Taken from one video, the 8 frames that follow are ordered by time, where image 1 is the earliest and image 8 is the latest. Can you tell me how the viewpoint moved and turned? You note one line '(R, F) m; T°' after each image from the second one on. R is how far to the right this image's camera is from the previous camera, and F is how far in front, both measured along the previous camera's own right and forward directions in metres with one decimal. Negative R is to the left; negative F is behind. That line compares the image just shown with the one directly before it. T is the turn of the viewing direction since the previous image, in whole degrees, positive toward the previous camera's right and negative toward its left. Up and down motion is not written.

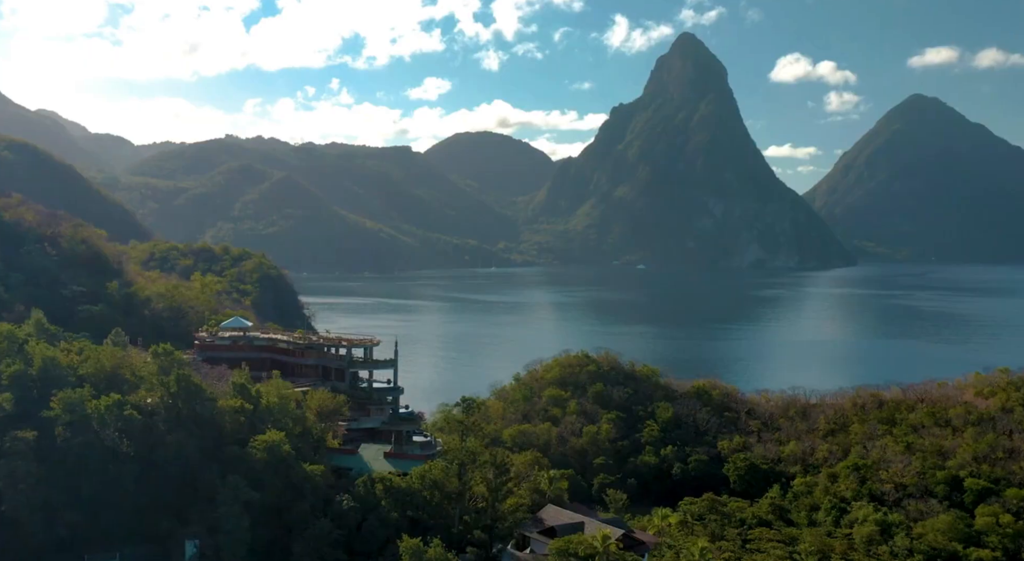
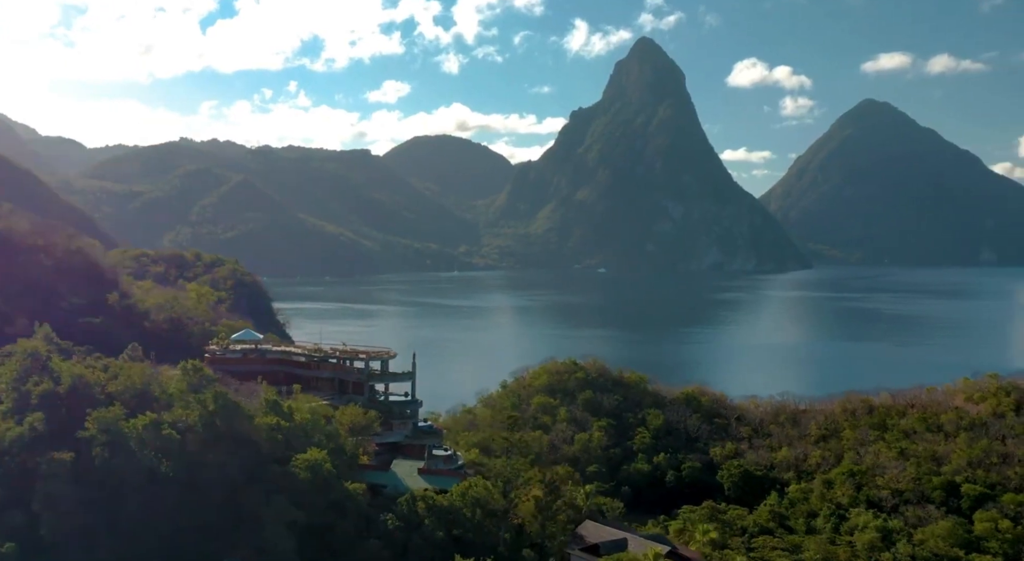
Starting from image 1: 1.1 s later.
(-1.8, +0.4) m; +2°
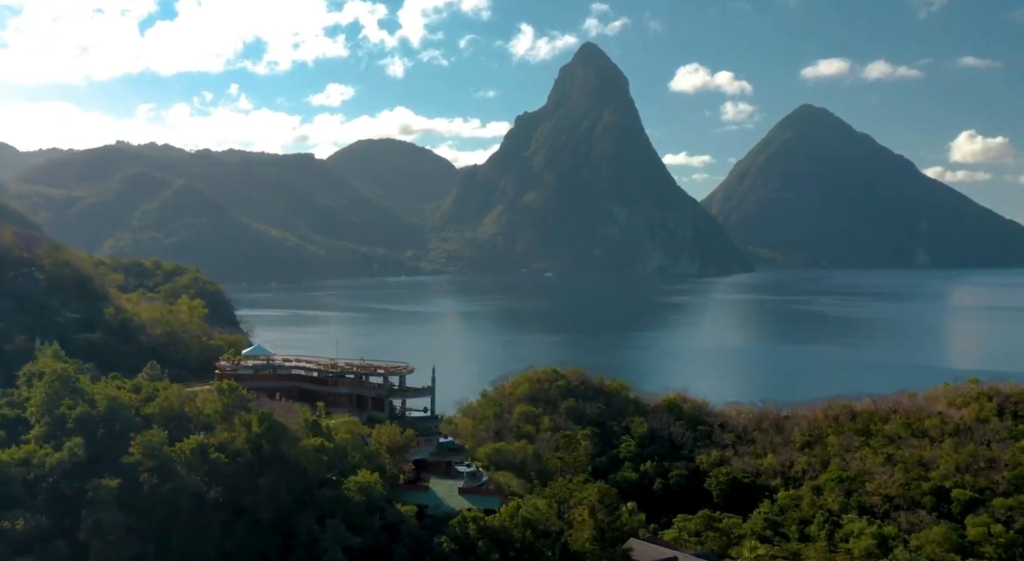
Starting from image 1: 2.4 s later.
(-2.3, +0.4) m; +2°
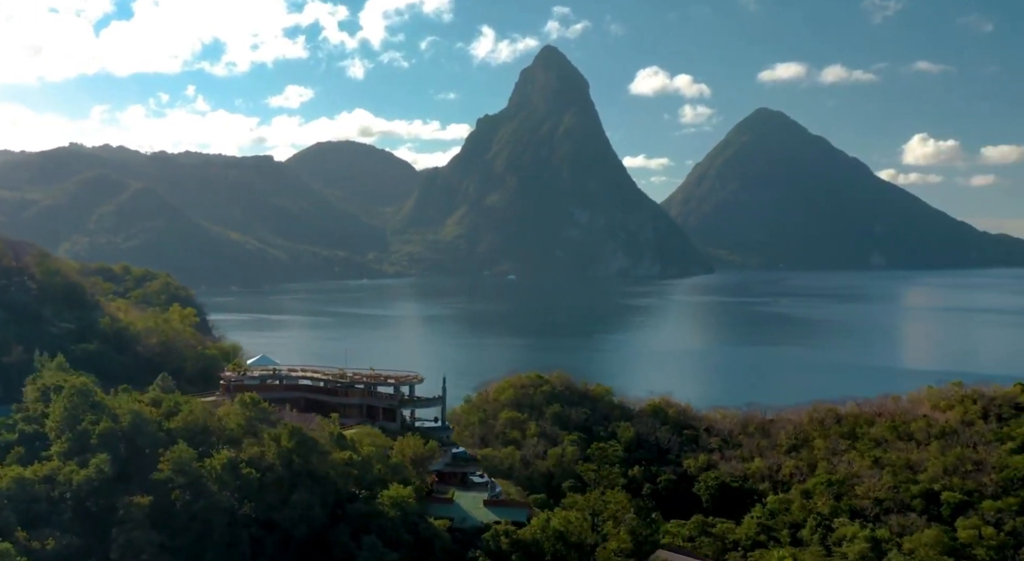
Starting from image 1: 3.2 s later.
(-1.5, +0.2) m; +2°
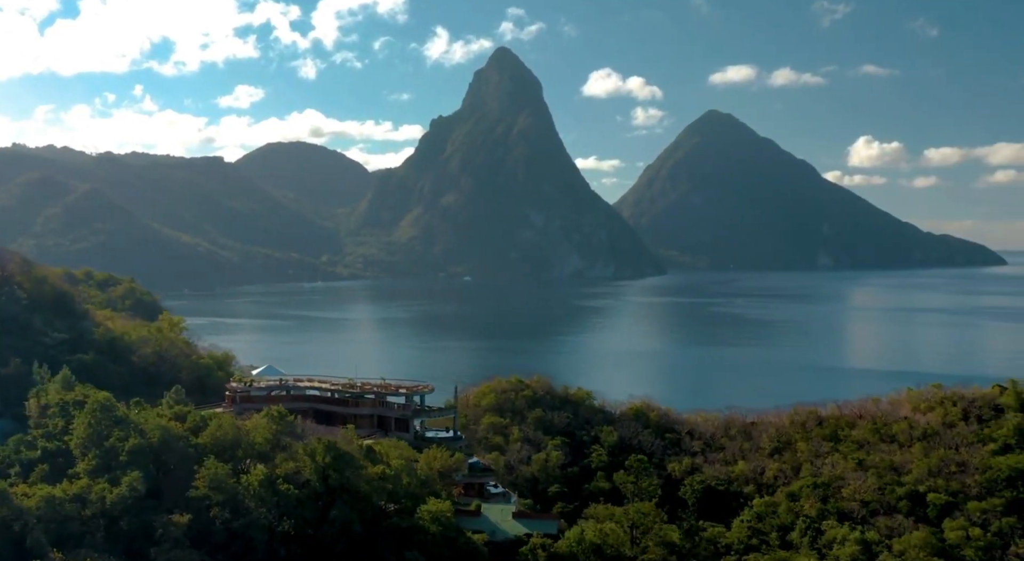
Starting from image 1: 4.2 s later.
(-1.8, +0.2) m; +2°
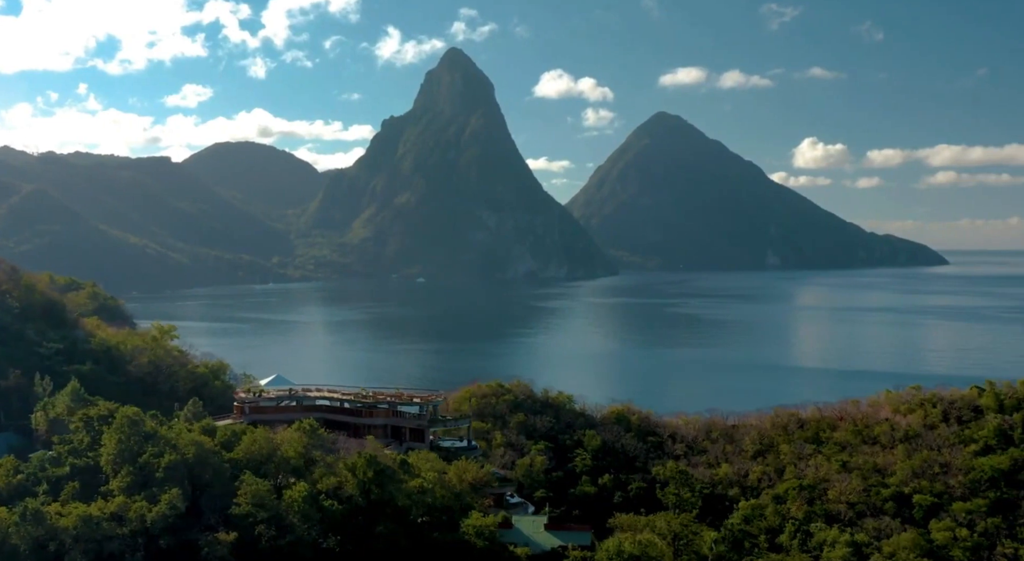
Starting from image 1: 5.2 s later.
(-1.9, +0.2) m; +2°
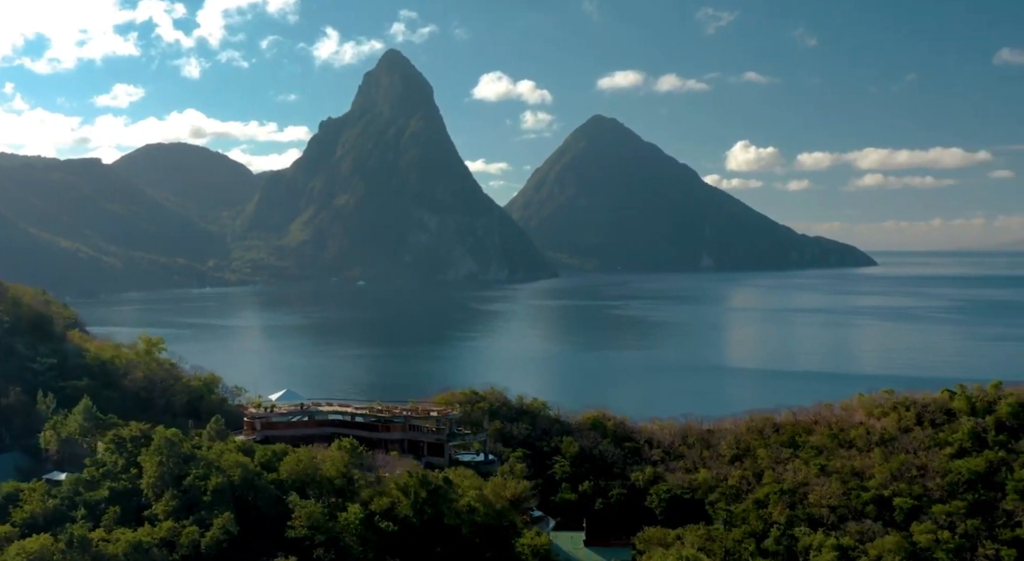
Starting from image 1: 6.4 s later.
(-2.3, +0.2) m; +3°
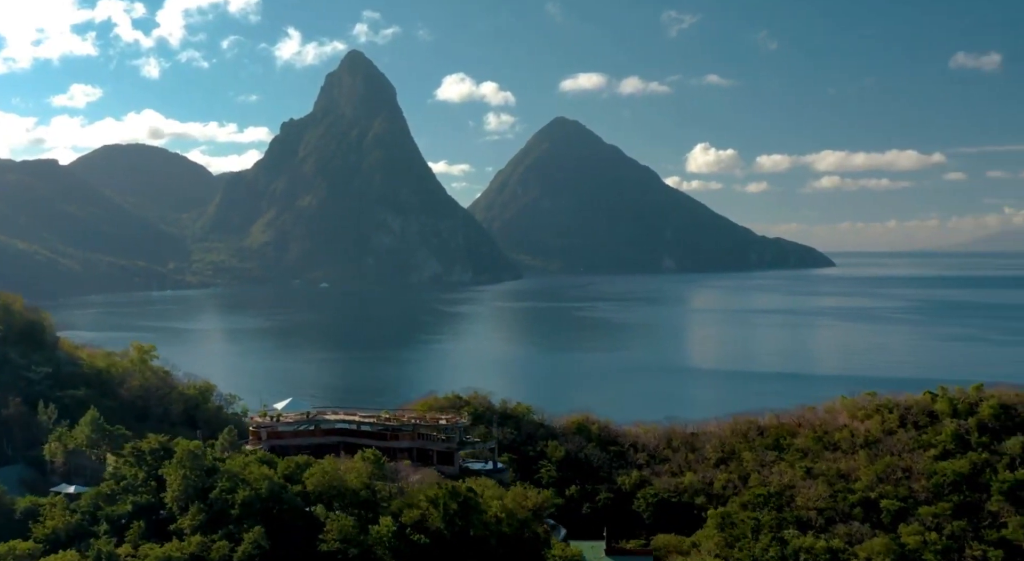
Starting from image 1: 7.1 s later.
(-1.3, +0.1) m; +2°
